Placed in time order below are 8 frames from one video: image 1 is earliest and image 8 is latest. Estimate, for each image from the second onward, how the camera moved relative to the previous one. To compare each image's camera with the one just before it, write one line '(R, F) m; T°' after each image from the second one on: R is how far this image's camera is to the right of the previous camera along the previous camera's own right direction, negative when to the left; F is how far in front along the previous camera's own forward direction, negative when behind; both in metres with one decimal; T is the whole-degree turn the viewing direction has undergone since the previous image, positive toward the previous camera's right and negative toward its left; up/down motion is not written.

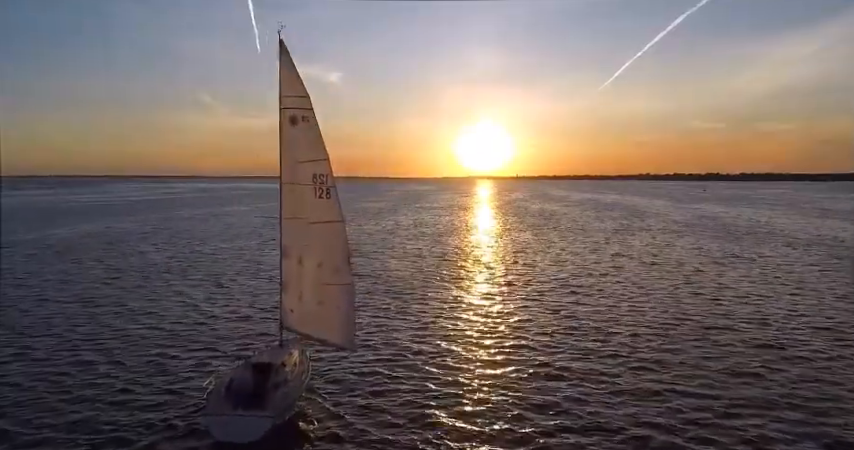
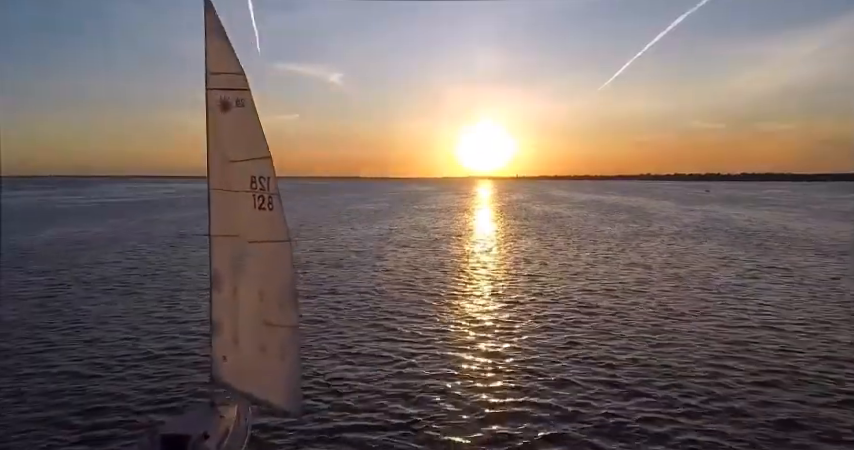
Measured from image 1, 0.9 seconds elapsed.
(+0.4, +3.3) m; 0°
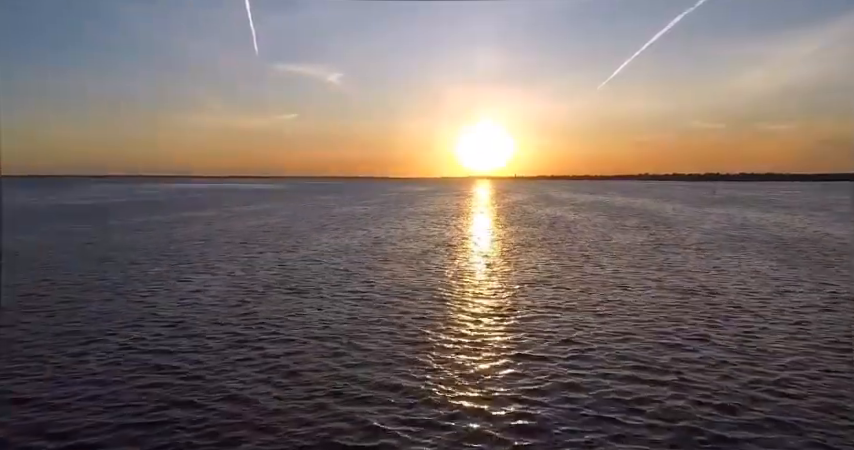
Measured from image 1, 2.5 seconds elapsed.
(+0.7, +5.9) m; 0°
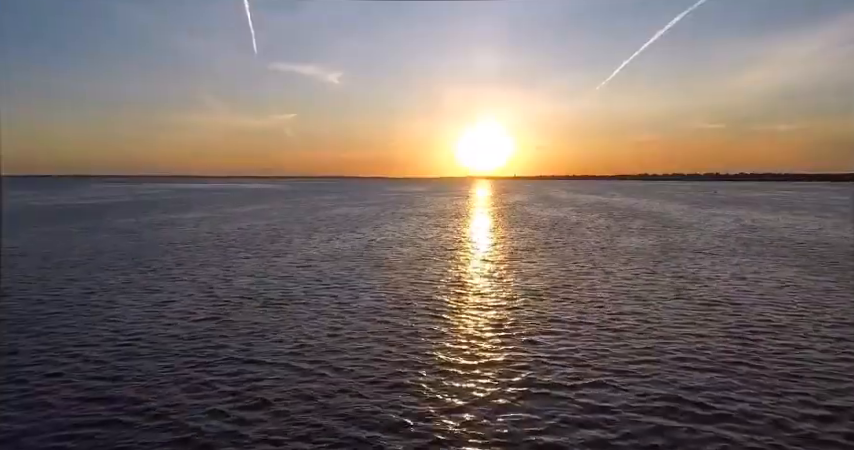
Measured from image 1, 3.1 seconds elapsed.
(+0.2, +2.3) m; 0°
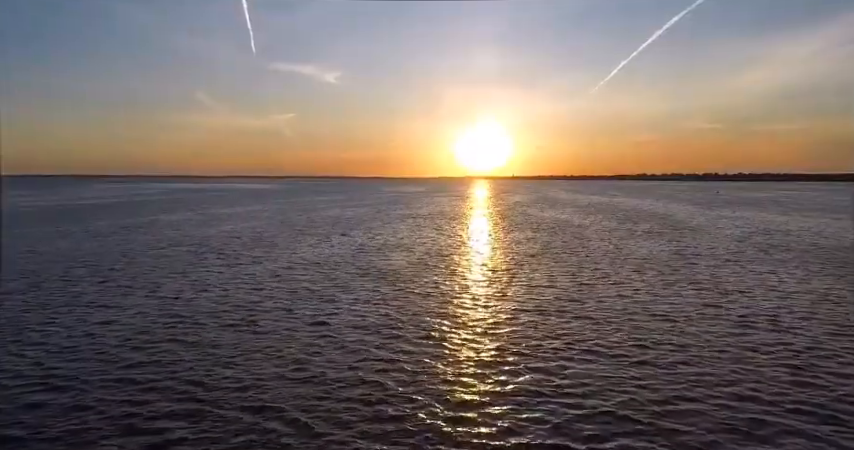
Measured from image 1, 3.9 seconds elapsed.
(+0.4, +3.0) m; 0°
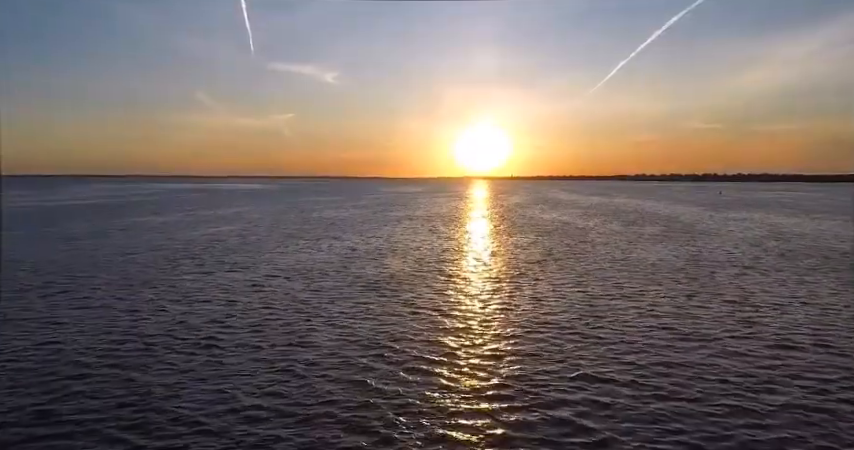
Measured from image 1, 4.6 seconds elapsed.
(+0.3, +2.7) m; 0°
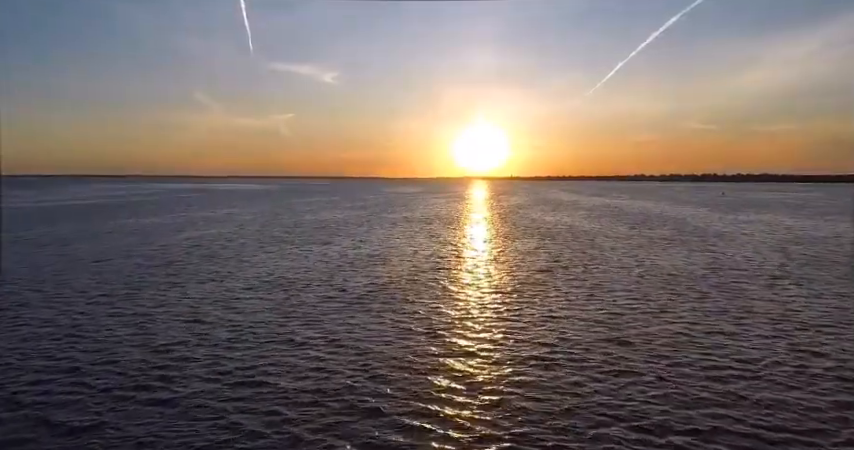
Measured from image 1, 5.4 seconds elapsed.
(+0.2, +2.9) m; 0°
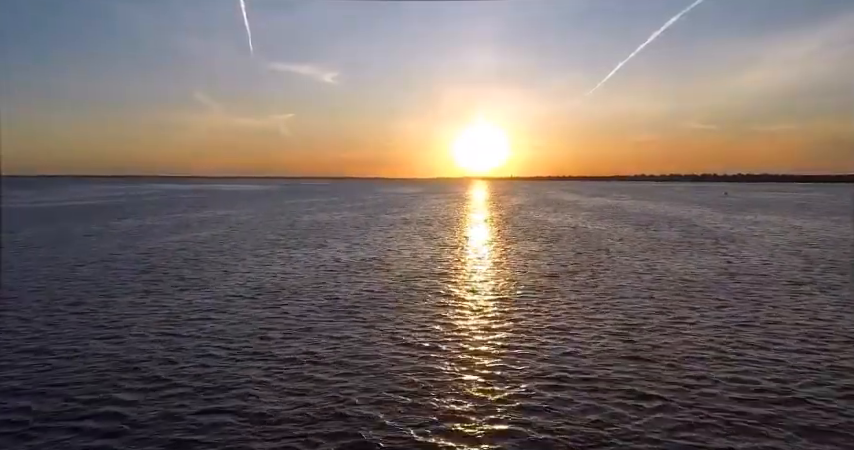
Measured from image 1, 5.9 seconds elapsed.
(+0.1, +1.8) m; 0°
